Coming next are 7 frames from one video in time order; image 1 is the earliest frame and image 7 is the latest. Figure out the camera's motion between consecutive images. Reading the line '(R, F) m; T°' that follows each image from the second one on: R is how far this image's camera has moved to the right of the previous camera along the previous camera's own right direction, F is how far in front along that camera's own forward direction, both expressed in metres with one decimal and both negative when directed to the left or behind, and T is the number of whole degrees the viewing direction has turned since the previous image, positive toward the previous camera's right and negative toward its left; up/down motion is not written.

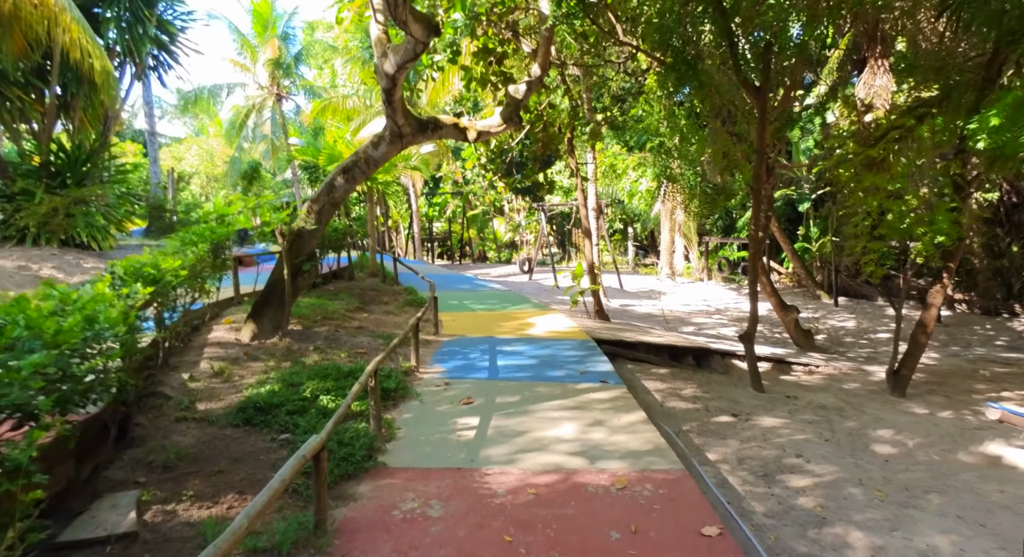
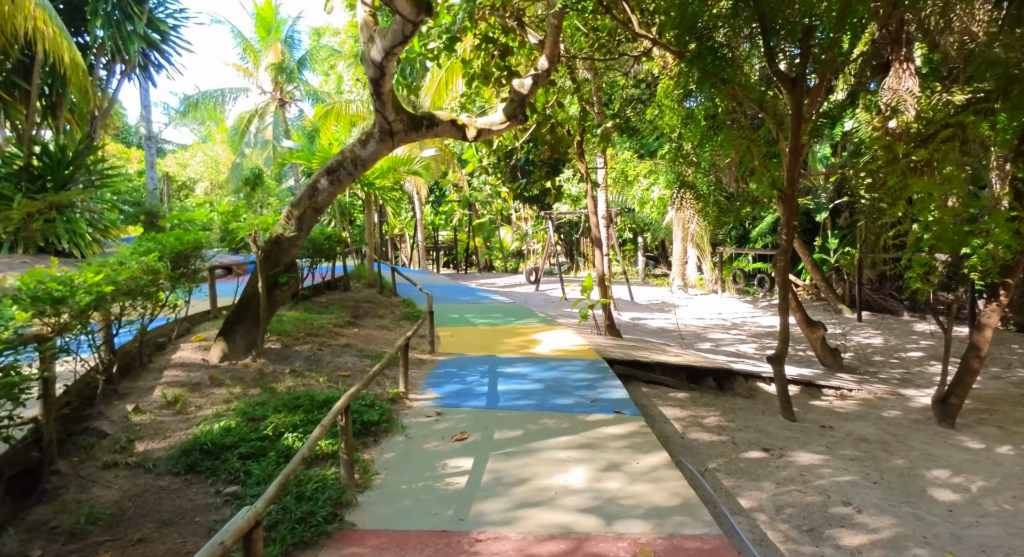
(0.0, +0.6) m; -1°
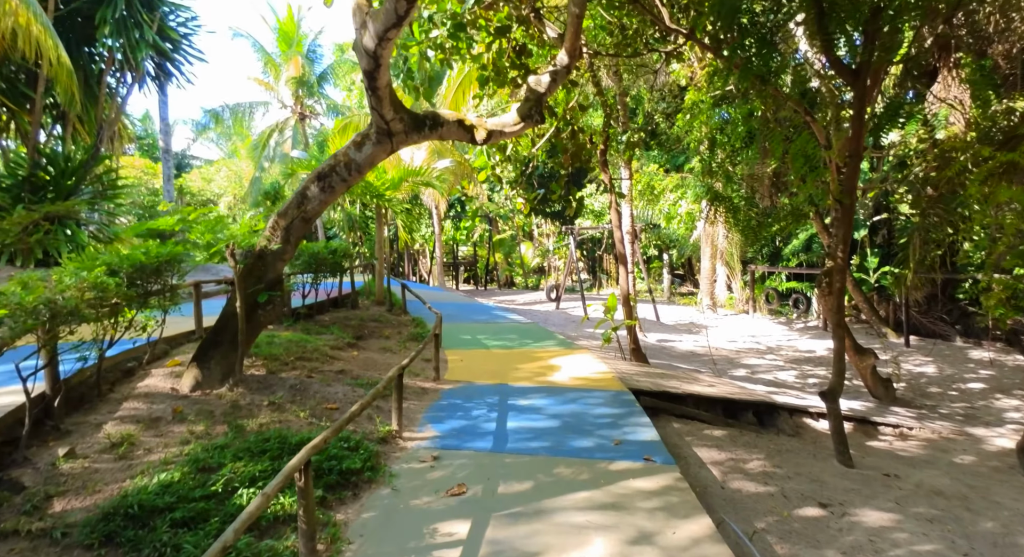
(+0.1, +0.6) m; -2°
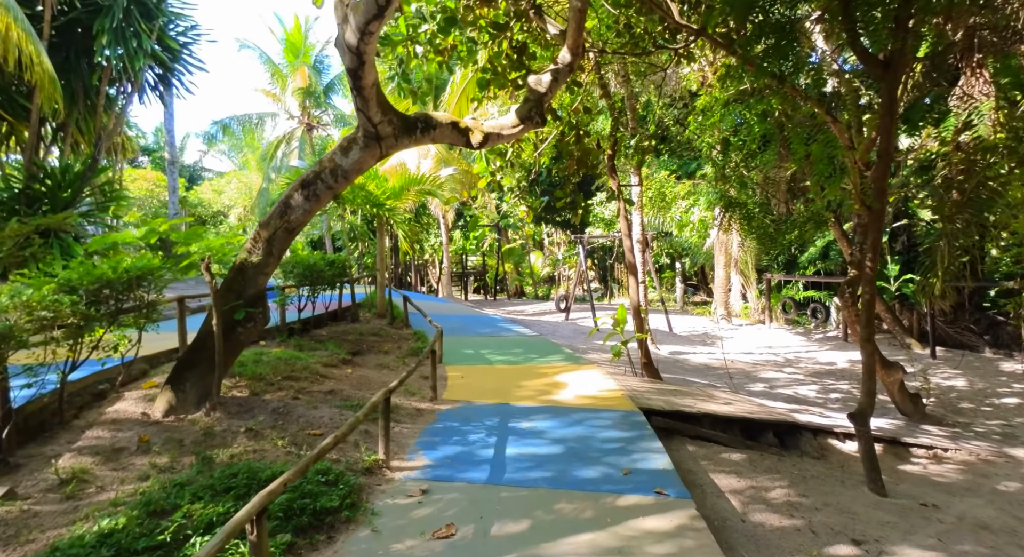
(+0.1, +0.3) m; -1°
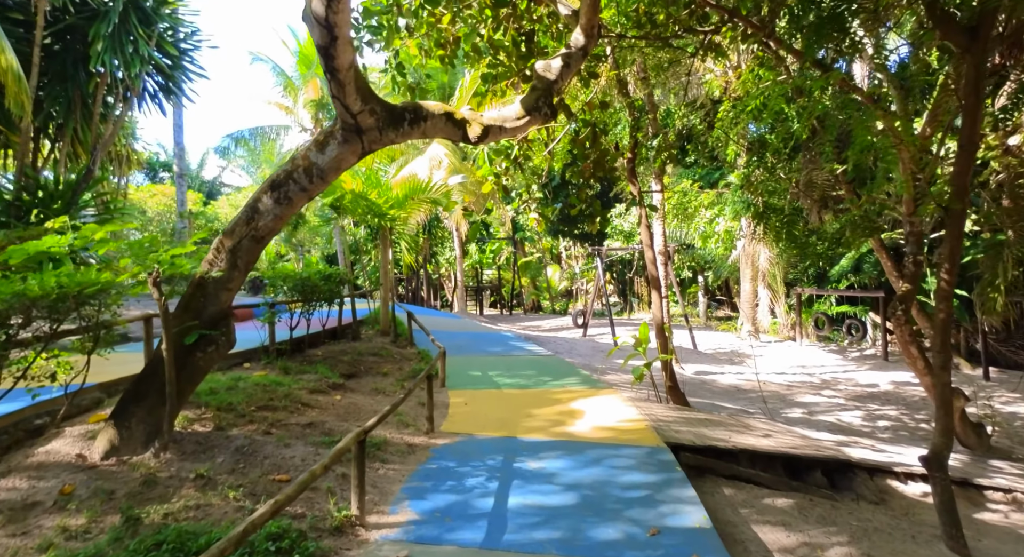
(+0.1, +0.6) m; -2°
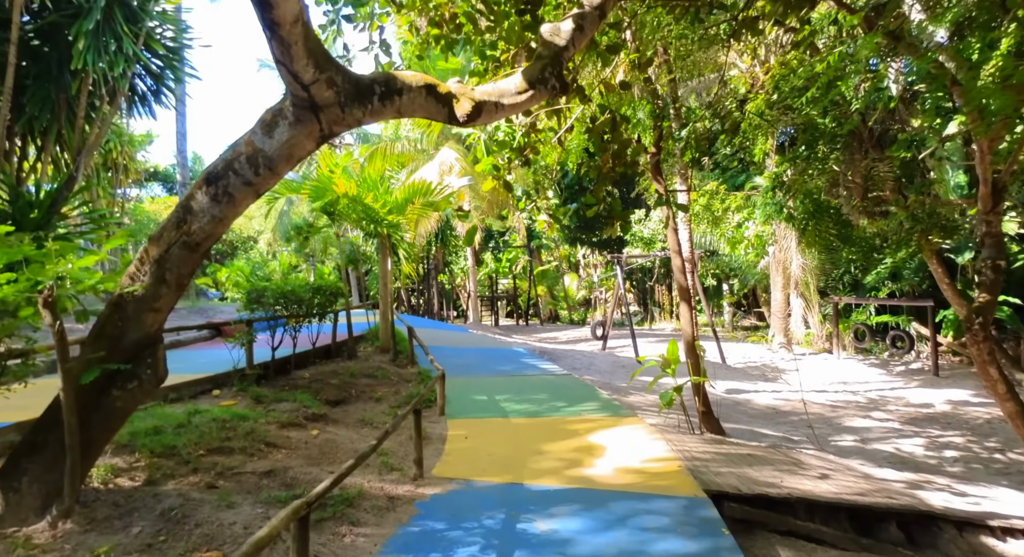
(+0.1, +0.8) m; -2°
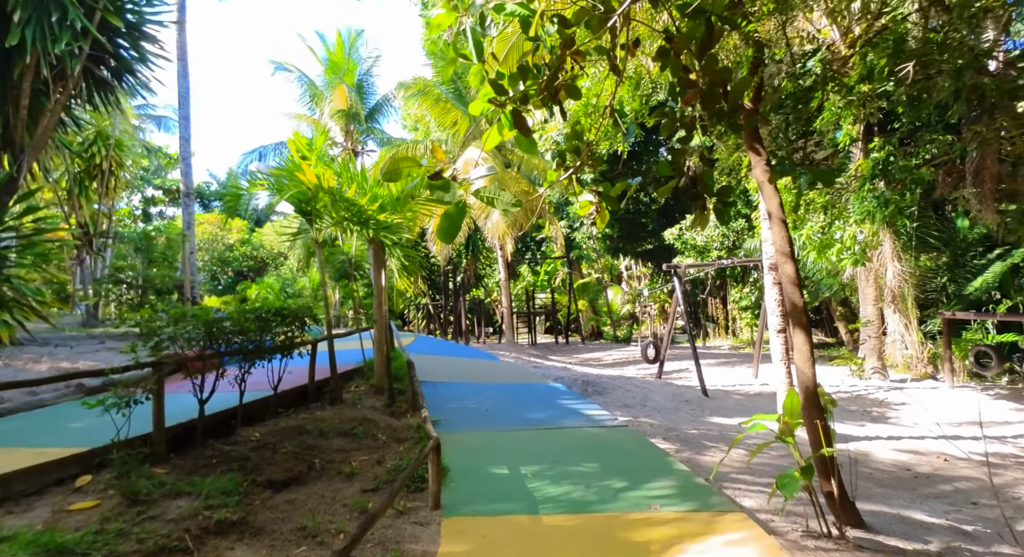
(+0.1, +1.9) m; -4°
